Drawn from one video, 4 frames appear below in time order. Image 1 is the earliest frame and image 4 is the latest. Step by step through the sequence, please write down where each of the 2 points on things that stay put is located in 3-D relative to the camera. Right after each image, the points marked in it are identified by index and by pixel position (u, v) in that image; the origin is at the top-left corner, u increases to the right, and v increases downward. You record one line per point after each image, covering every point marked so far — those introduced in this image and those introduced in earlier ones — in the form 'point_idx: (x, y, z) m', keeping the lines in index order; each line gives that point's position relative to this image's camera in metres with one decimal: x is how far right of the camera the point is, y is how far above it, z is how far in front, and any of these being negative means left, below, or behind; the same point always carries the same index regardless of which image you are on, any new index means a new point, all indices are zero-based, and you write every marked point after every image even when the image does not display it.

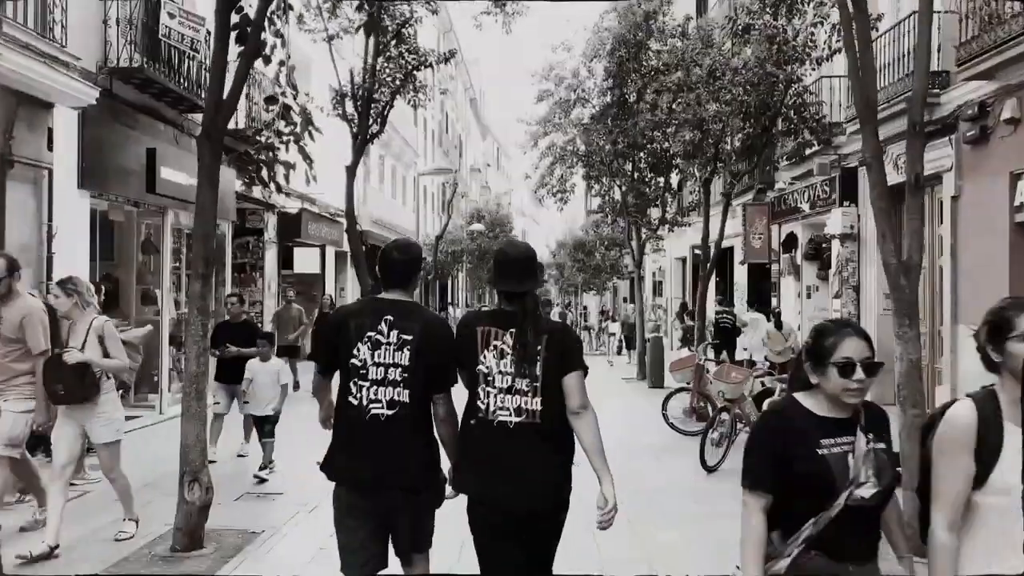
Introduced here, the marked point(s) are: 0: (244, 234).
0: (-5.1, +1.0, +16.6) m
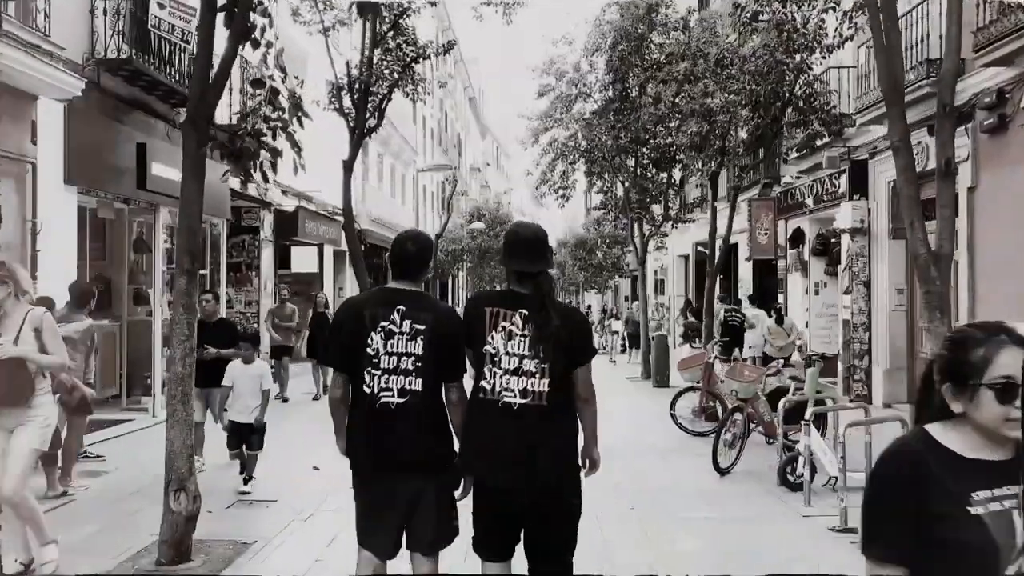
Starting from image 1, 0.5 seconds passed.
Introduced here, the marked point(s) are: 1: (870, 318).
0: (-5.1, +1.0, +16.2) m
1: (+5.7, -0.5, +13.8) m
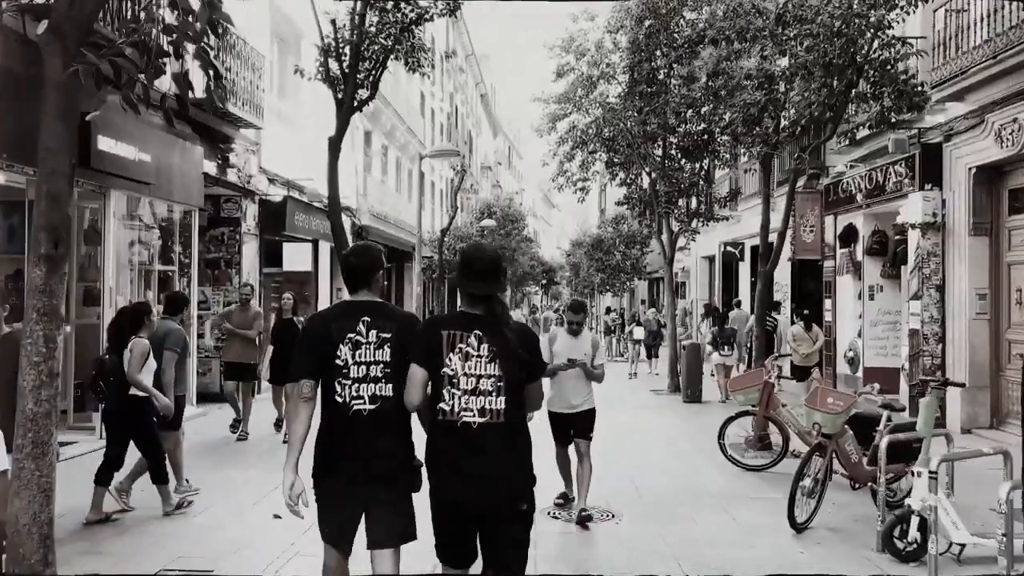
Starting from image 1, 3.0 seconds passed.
0: (-4.8, +1.1, +14.4) m
1: (+5.8, -0.5, +11.8) m
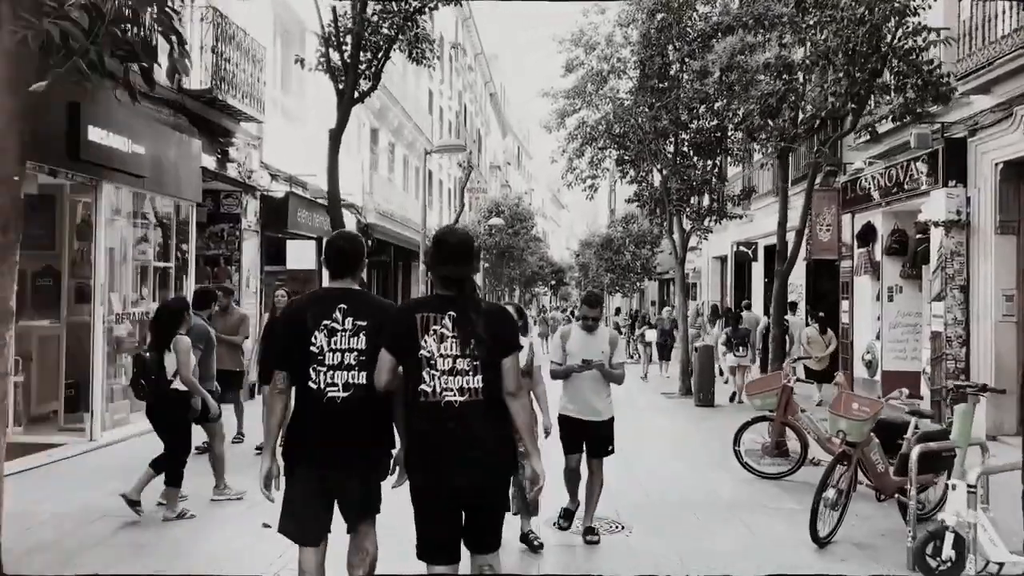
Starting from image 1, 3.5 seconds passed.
0: (-4.7, +1.1, +14.0) m
1: (+5.9, -0.6, +11.3) m
